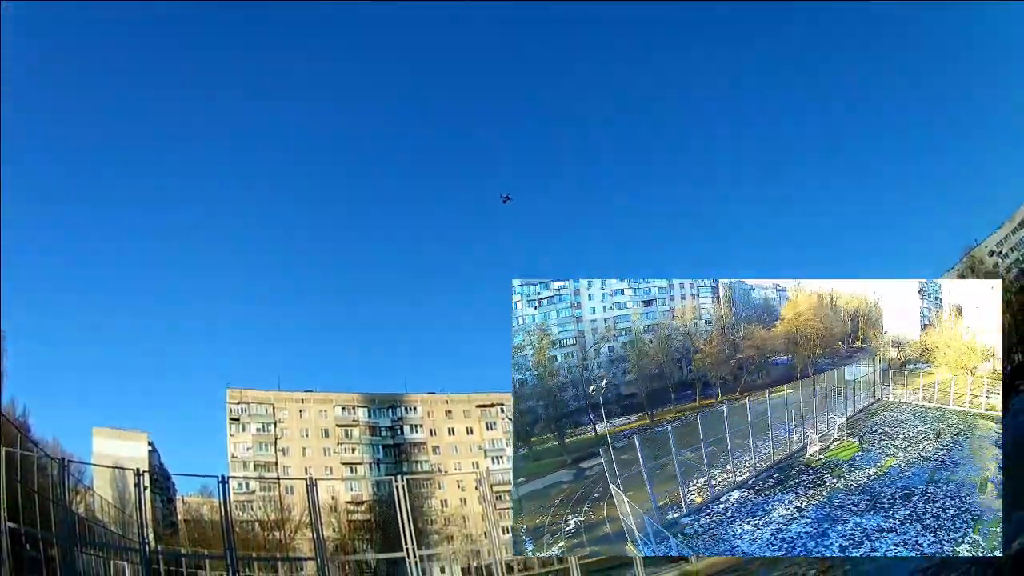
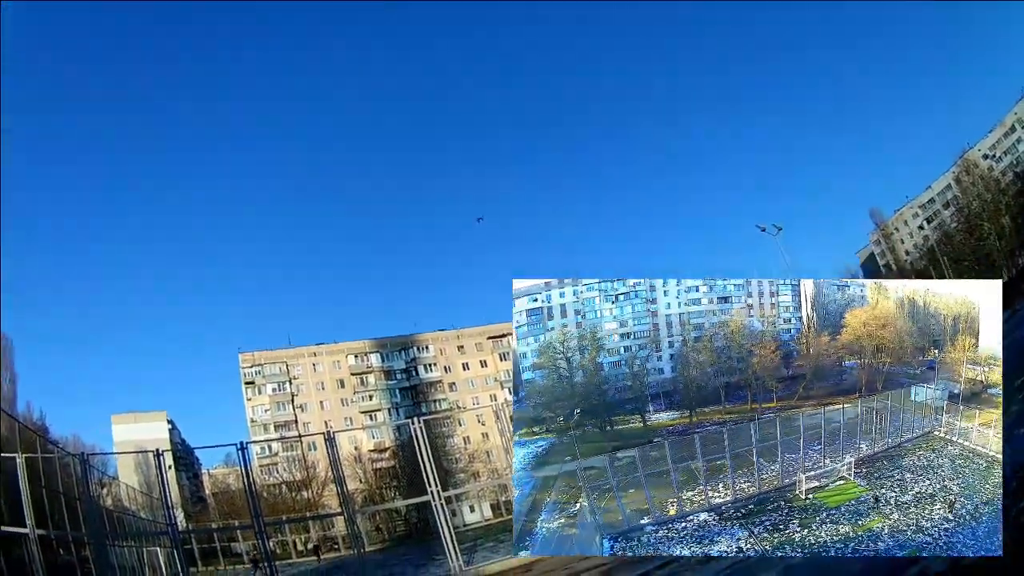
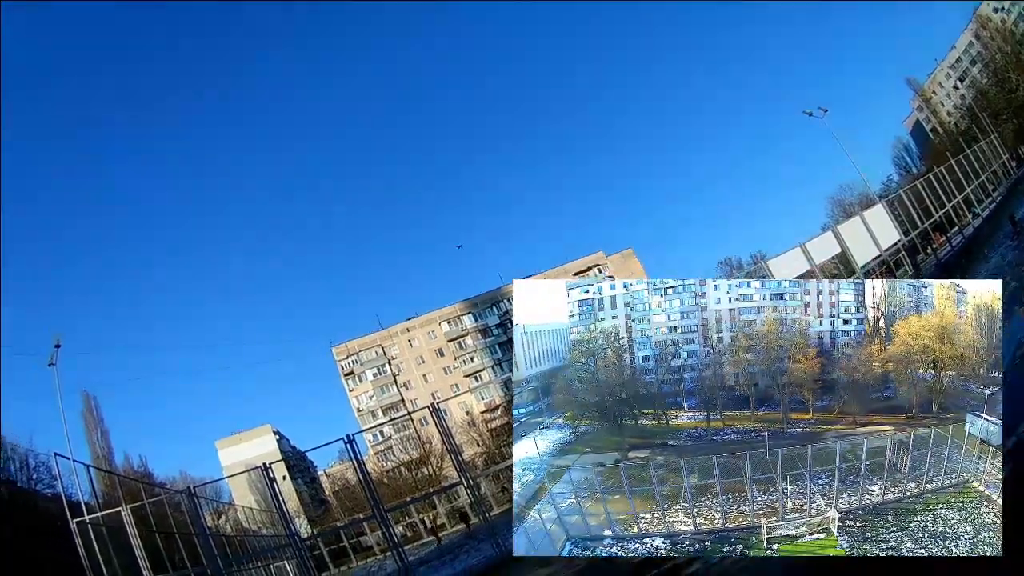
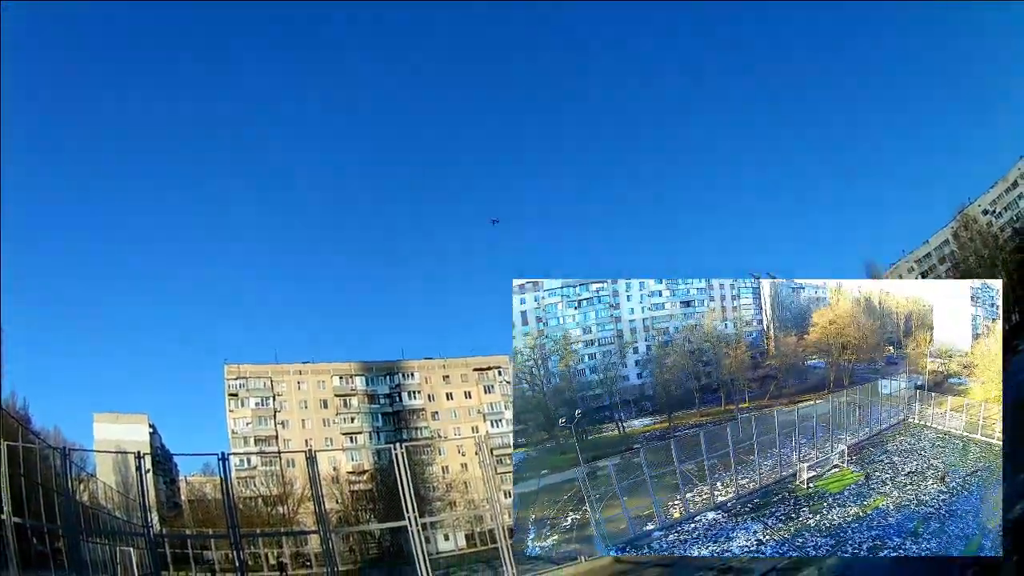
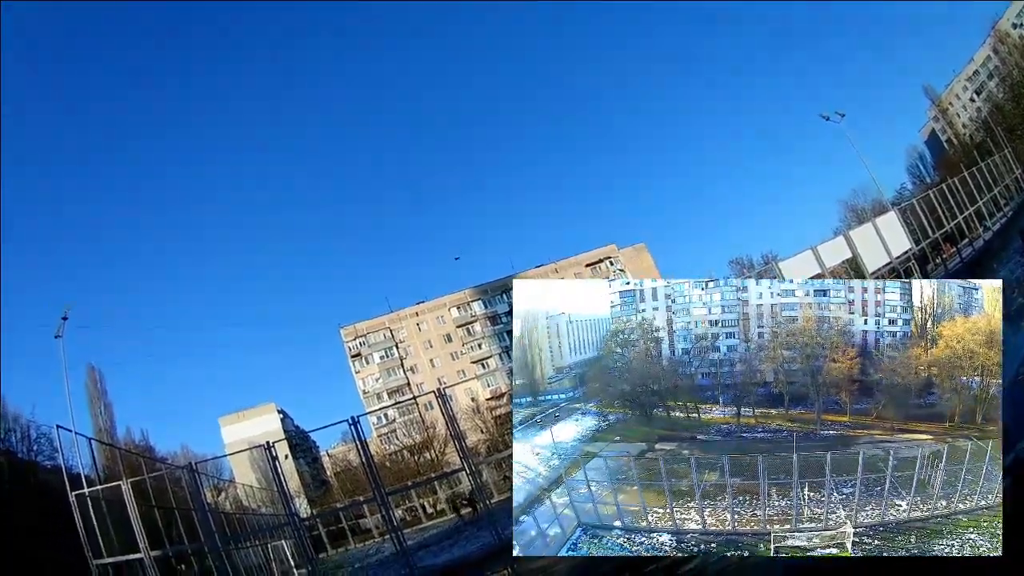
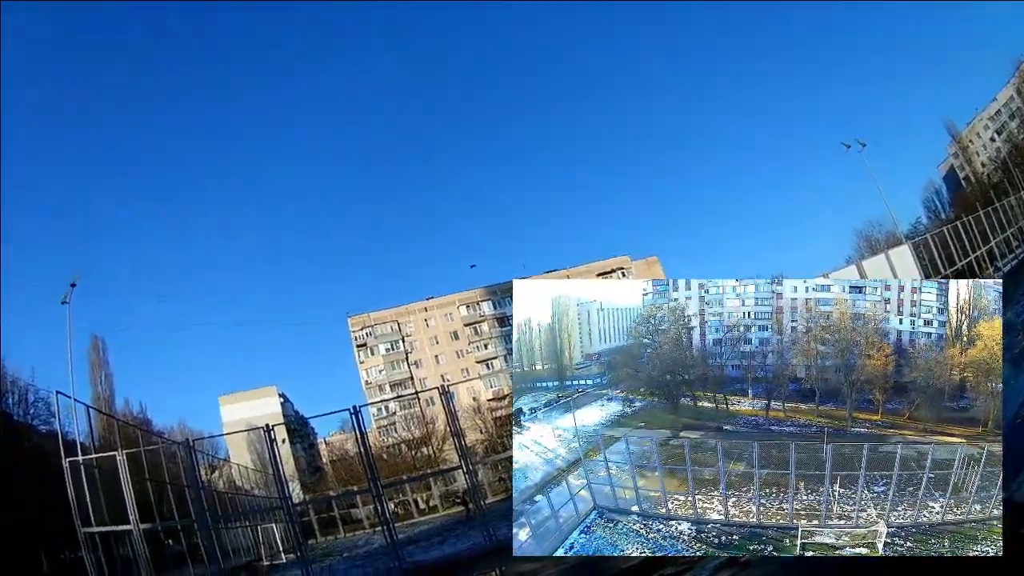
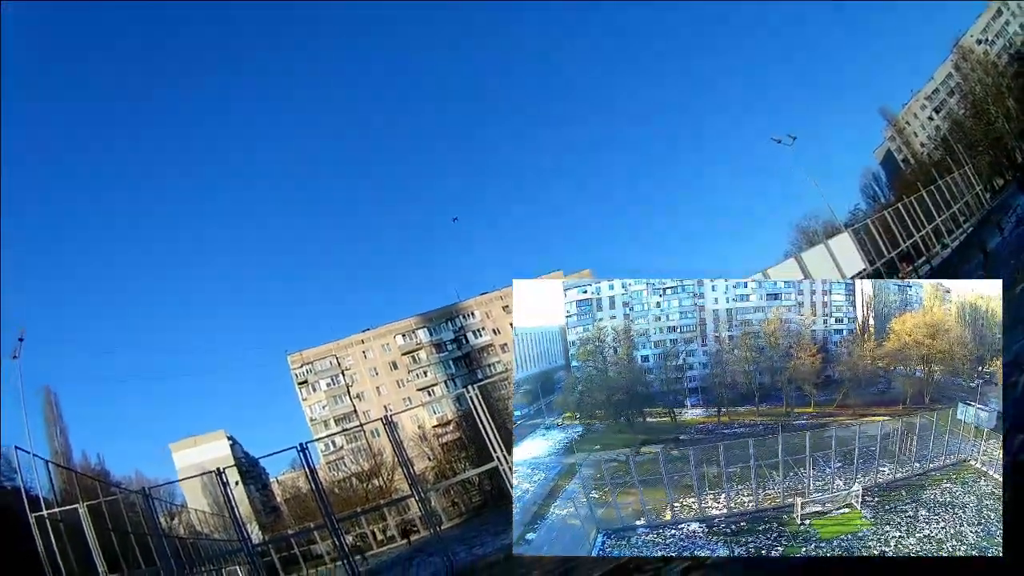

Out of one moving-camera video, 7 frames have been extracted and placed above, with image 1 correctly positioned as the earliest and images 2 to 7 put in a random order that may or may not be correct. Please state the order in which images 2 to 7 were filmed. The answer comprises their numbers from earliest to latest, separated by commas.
4, 2, 7, 3, 5, 6
